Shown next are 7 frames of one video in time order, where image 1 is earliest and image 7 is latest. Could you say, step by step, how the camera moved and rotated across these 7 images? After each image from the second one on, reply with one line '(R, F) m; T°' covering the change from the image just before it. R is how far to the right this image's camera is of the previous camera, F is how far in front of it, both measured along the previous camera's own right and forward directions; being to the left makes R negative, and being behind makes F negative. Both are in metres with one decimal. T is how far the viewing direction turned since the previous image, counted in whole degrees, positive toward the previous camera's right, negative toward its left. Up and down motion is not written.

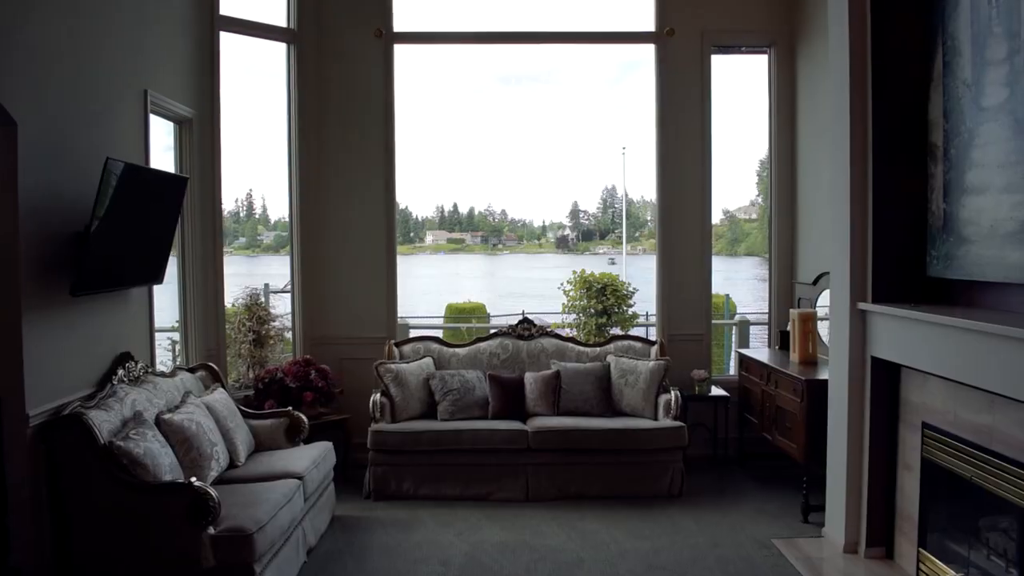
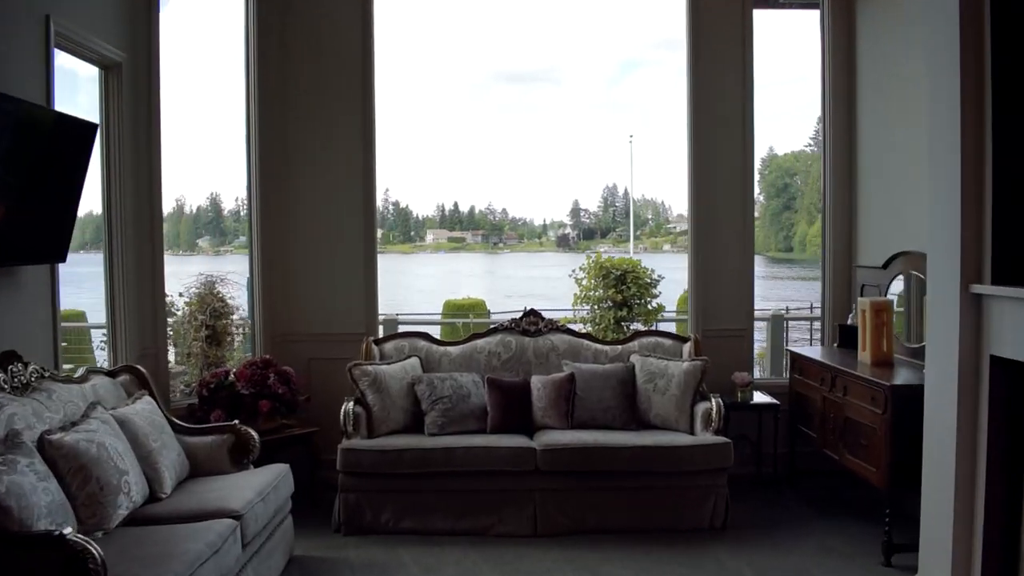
(0.0, +0.8) m; 0°
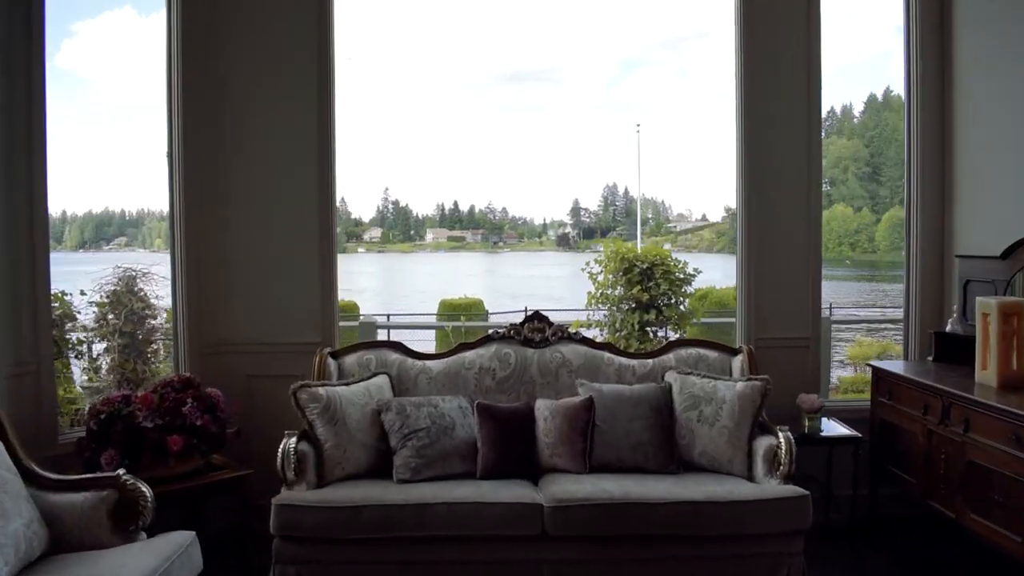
(0.0, +0.9) m; 0°
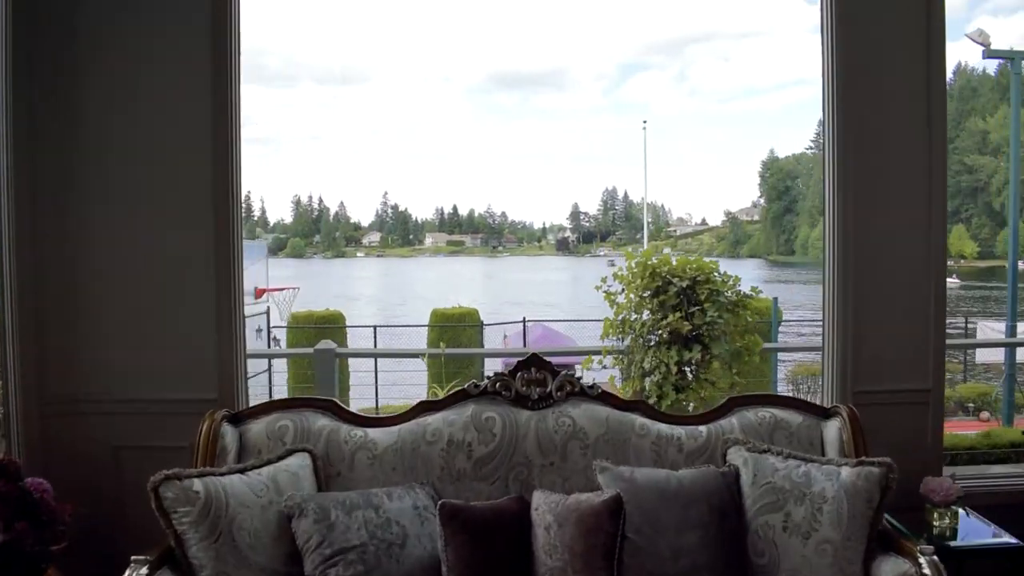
(0.0, +1.0) m; 0°
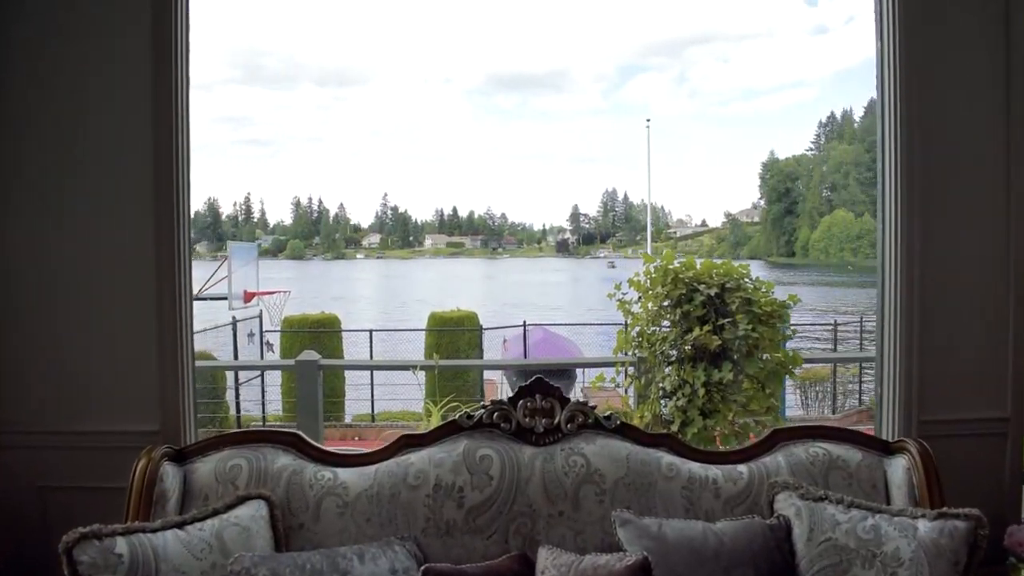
(0.0, +0.3) m; 0°
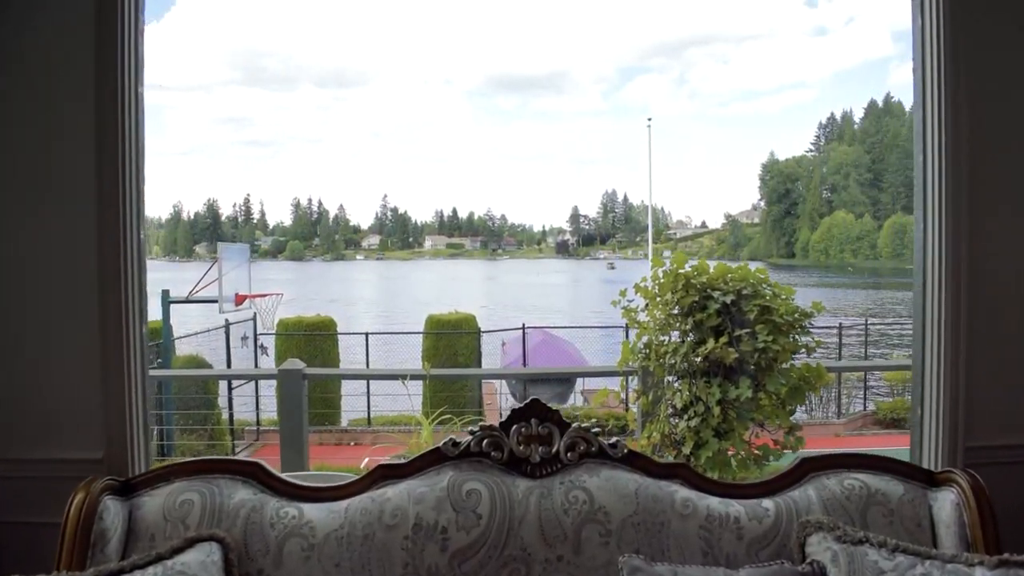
(0.0, +0.2) m; 0°
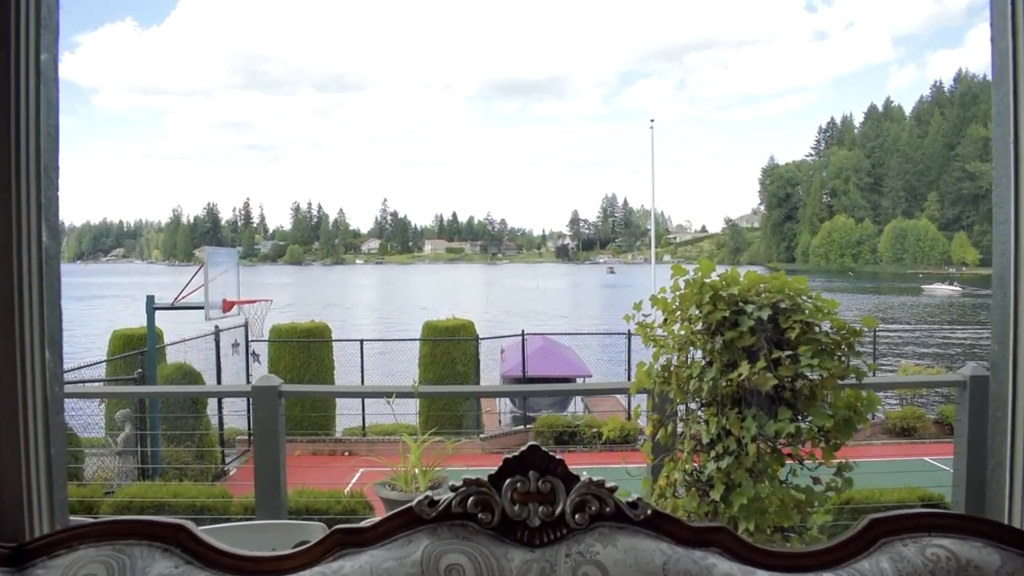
(0.0, +0.3) m; 0°
